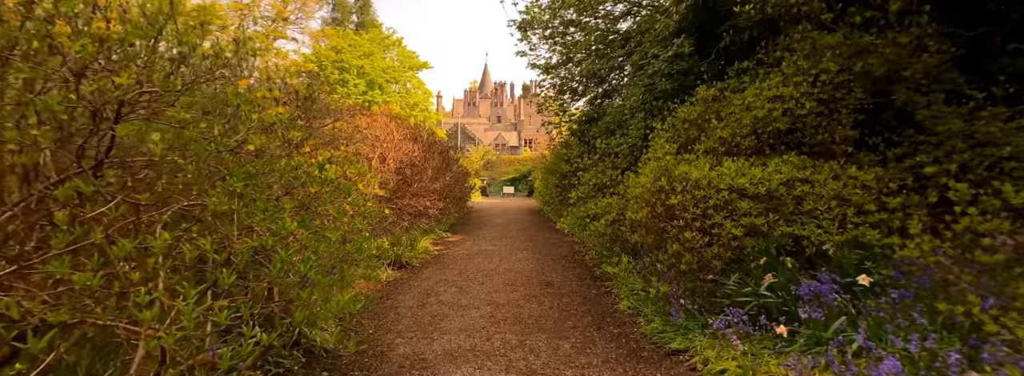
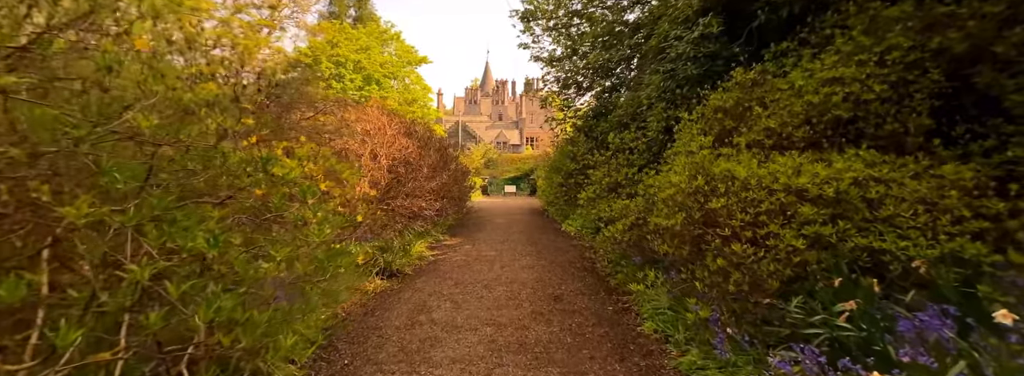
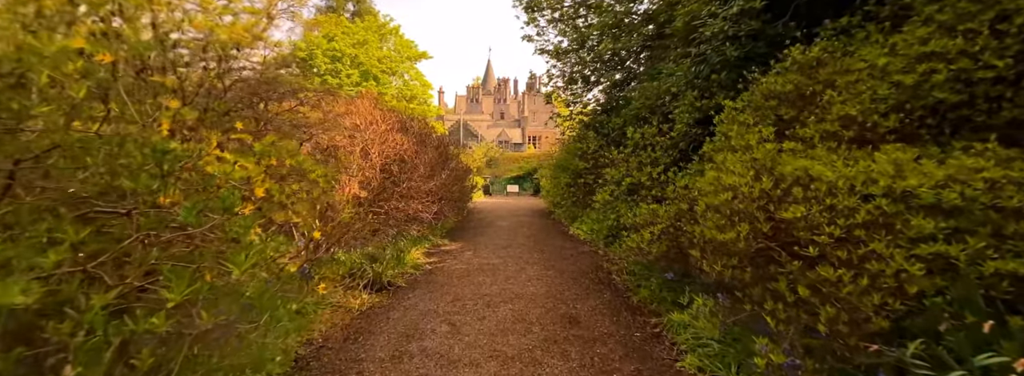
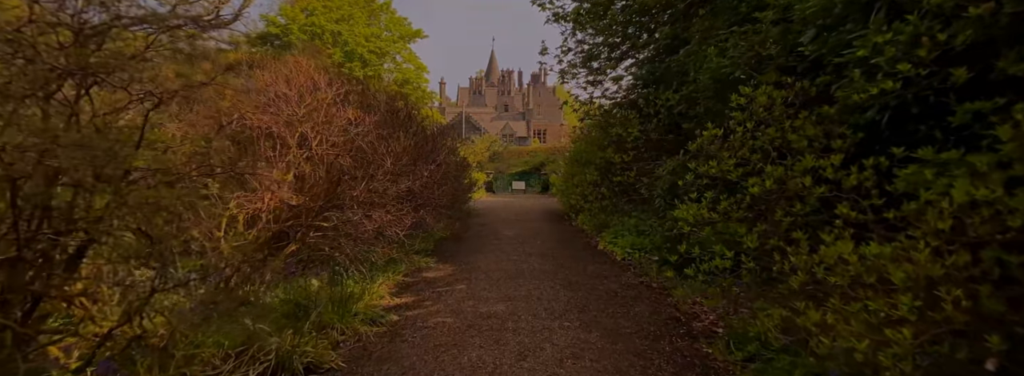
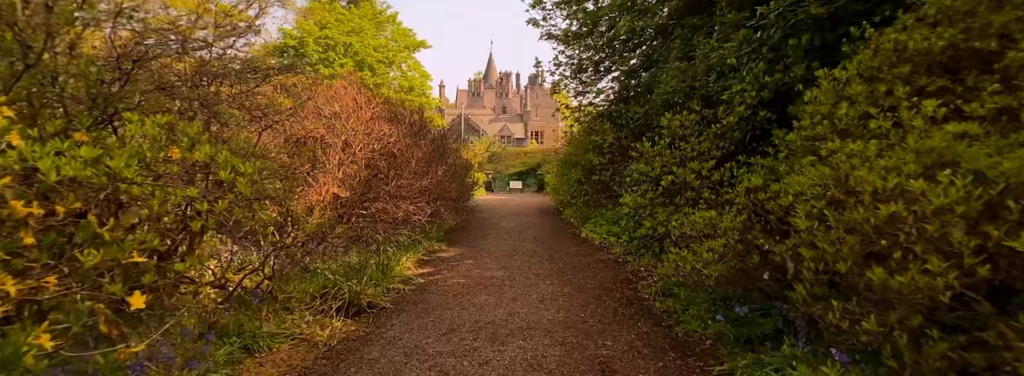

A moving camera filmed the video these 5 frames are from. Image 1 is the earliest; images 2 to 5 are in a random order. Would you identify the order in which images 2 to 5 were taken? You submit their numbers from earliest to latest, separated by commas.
2, 3, 5, 4
